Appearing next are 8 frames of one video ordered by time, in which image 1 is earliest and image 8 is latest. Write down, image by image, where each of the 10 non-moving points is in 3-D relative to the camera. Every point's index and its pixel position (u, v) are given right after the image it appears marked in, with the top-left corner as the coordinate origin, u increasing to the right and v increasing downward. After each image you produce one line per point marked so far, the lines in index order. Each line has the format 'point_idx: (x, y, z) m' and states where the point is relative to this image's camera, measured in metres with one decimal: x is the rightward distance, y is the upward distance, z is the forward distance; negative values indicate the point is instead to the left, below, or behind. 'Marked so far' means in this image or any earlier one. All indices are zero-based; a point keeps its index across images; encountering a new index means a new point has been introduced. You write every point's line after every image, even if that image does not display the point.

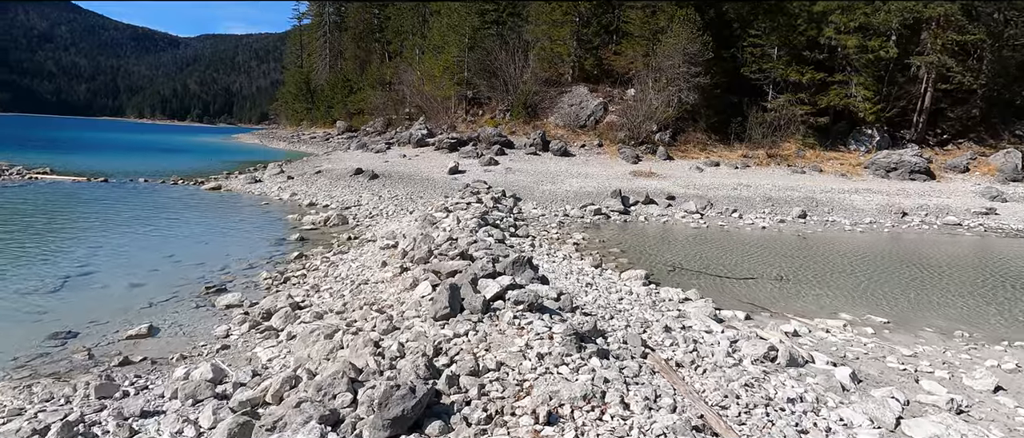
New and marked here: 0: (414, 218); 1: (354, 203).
0: (-2.6, 0.0, +14.1) m
1: (-5.3, +0.5, +18.1) m
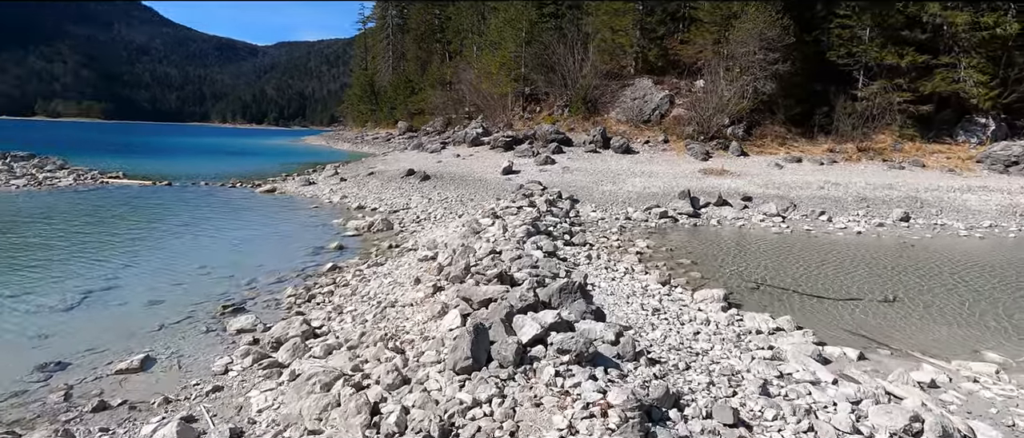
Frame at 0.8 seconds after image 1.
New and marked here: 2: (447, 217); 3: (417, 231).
0: (-1.3, -0.1, +13.0) m
1: (-3.5, +0.4, +17.3) m
2: (-1.8, +0.1, +15.1) m
3: (-2.4, -0.3, +13.4) m
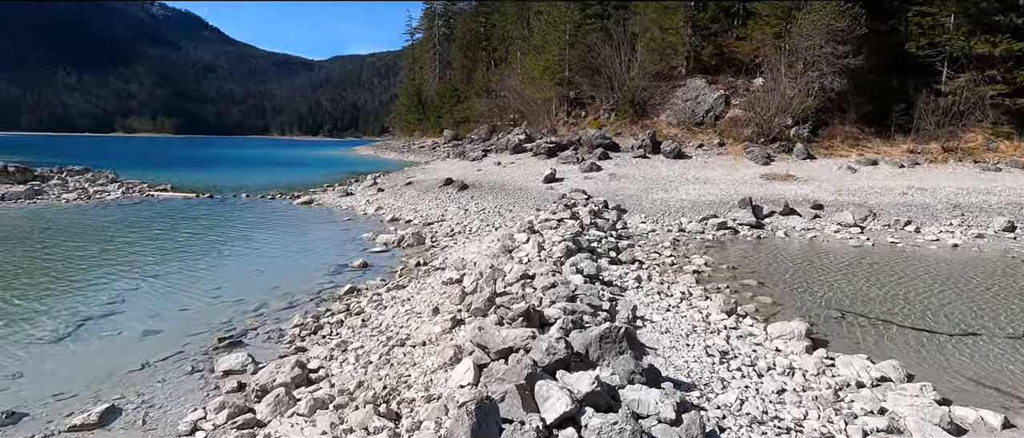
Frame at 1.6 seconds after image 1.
0: (-0.4, -0.4, +11.9) m
1: (-2.3, 0.0, +16.4) m
2: (-0.8, -0.3, +14.0) m
3: (-1.5, -0.7, +12.4) m
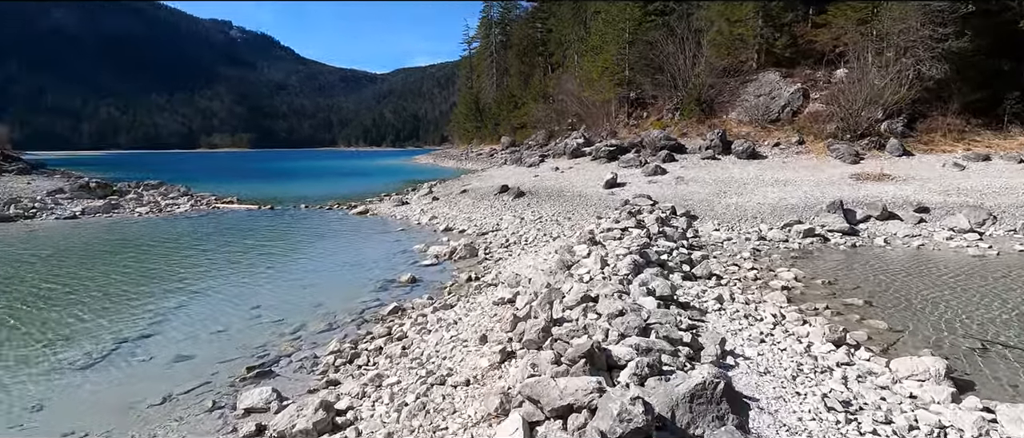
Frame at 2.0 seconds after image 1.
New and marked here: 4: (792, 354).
0: (+0.8, -0.6, +10.9) m
1: (-0.6, -0.2, +15.6) m
2: (+0.7, -0.5, +13.0) m
3: (-0.2, -0.9, +11.5) m
4: (+2.9, -1.4, +5.7) m
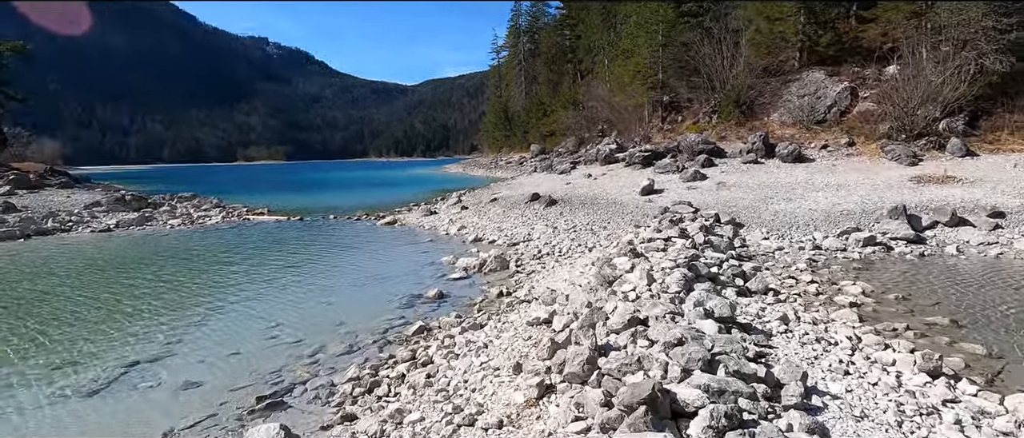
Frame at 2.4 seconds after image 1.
0: (+1.4, -0.8, +10.1) m
1: (+0.3, -0.5, +14.9) m
2: (+1.4, -0.7, +12.2) m
3: (+0.4, -1.1, +10.8) m
4: (+3.3, -1.5, +4.8) m
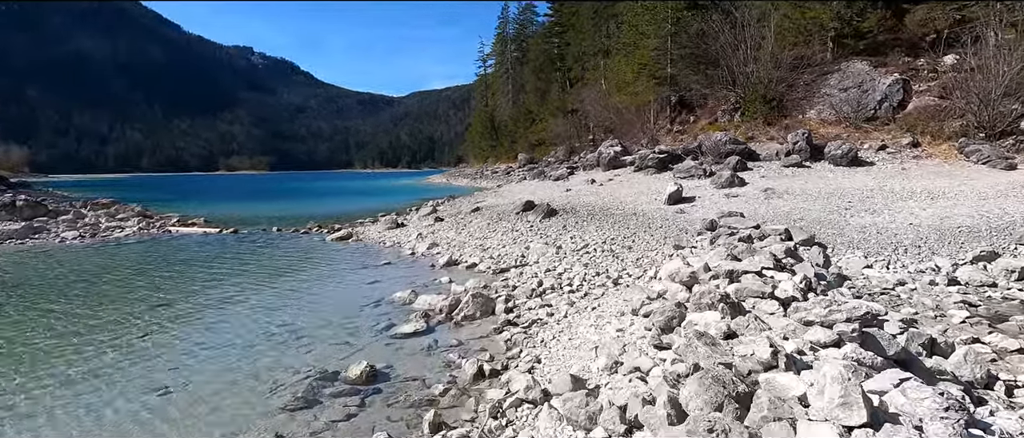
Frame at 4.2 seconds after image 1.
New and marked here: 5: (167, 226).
0: (+1.3, -1.0, +5.9) m
1: (+0.1, -0.8, +10.6) m
2: (+1.2, -1.0, +8.0) m
3: (+0.3, -1.3, +6.5) m
4: (+3.3, -1.6, +0.6) m
5: (-12.8, -0.3, +19.9) m
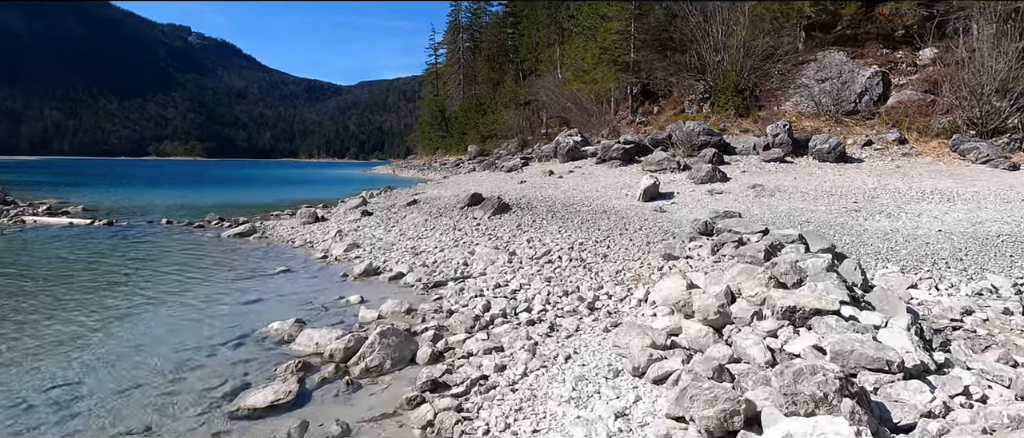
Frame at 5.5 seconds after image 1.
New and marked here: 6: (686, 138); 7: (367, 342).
0: (+0.8, -1.1, +3.4) m
1: (-0.9, -0.8, +7.9) m
2: (+0.6, -1.0, +5.5) m
3: (-0.3, -1.3, +3.9) m
4: (+3.3, -1.7, -1.7) m
5: (-14.5, +0.1, +16.0) m
6: (+5.5, +2.6, +16.9) m
7: (-1.4, -1.1, +4.9) m
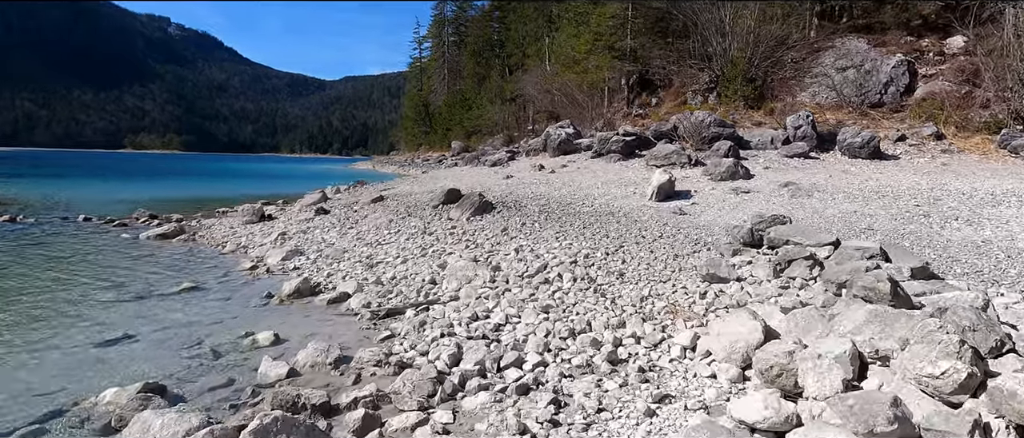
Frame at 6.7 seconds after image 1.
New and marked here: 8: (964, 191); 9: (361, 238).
0: (+0.8, -1.1, +1.2) m
1: (-1.0, -0.8, +5.8) m
2: (+0.4, -1.1, +3.4) m
3: (-0.3, -1.4, +1.7) m
4: (+3.4, -1.8, -3.8) m
5: (-14.9, +0.3, +13.4) m
6: (+5.1, +2.5, +14.9) m
7: (-1.5, -1.2, +2.7) m
8: (+8.1, +0.5, +9.5) m
9: (-2.6, -0.3, +9.0) m
